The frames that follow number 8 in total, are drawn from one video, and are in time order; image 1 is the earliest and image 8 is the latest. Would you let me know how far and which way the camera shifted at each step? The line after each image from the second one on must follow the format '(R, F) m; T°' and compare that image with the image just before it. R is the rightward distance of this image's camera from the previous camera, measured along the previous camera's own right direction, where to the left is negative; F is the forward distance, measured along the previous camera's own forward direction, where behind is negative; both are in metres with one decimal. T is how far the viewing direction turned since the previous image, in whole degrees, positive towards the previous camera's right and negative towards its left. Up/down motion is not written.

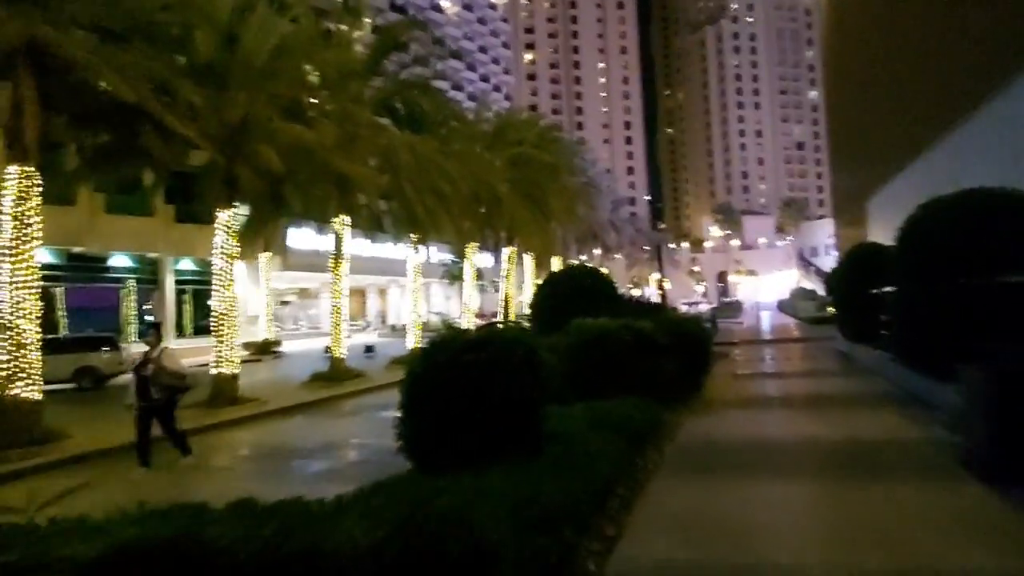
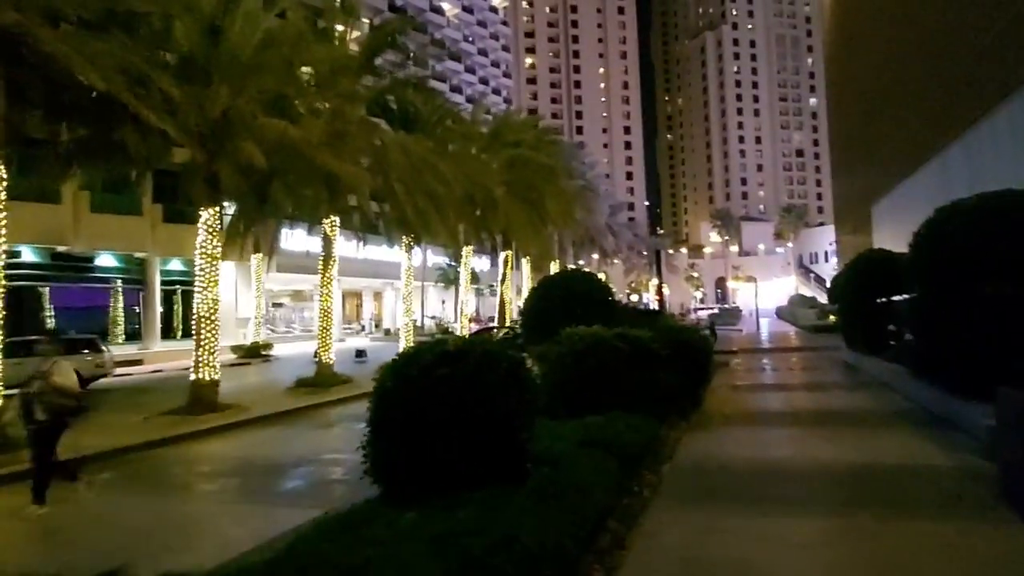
(+0.2, +0.8) m; 0°
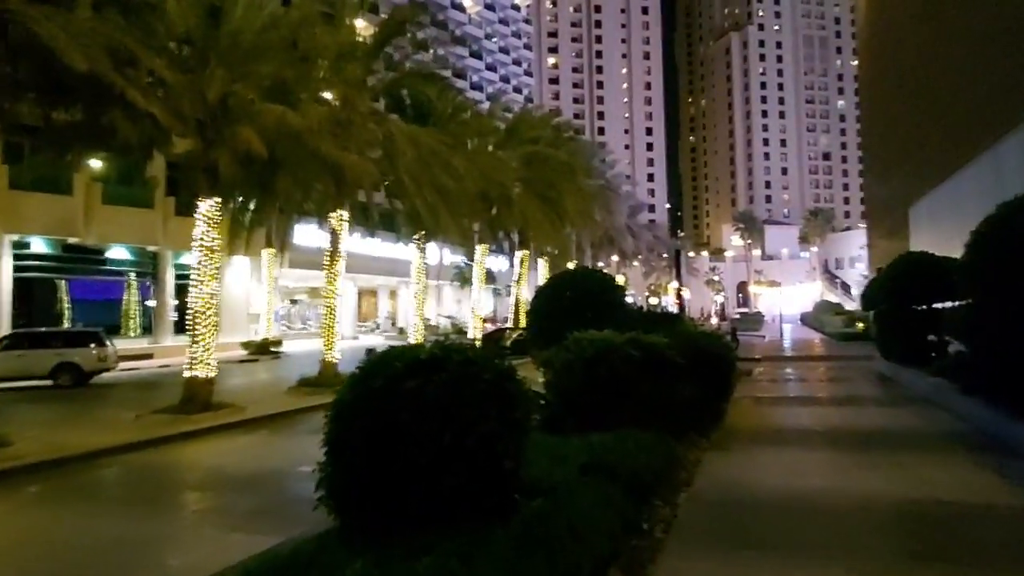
(+0.2, +1.0) m; -2°
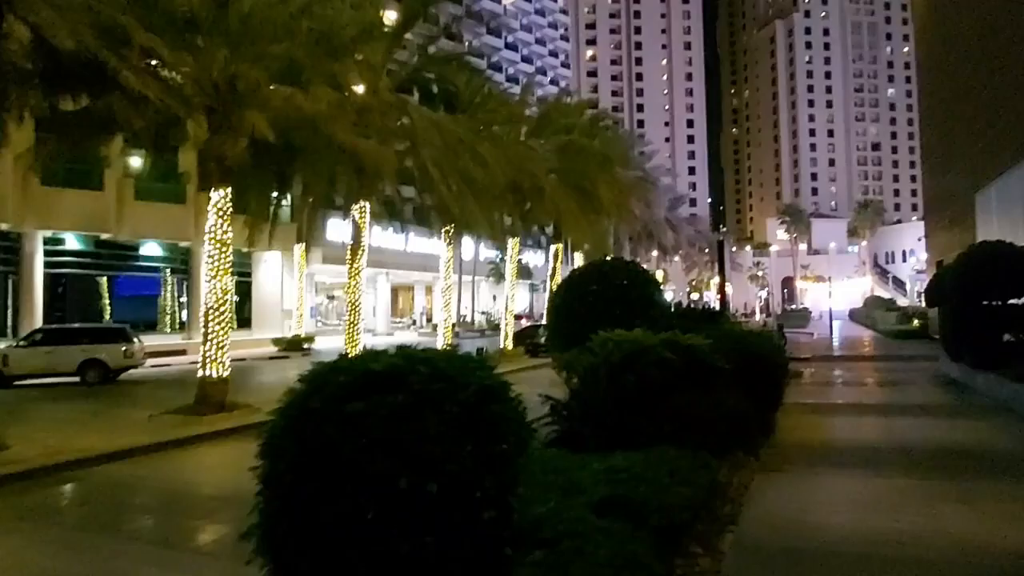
(+0.3, +1.3) m; -3°
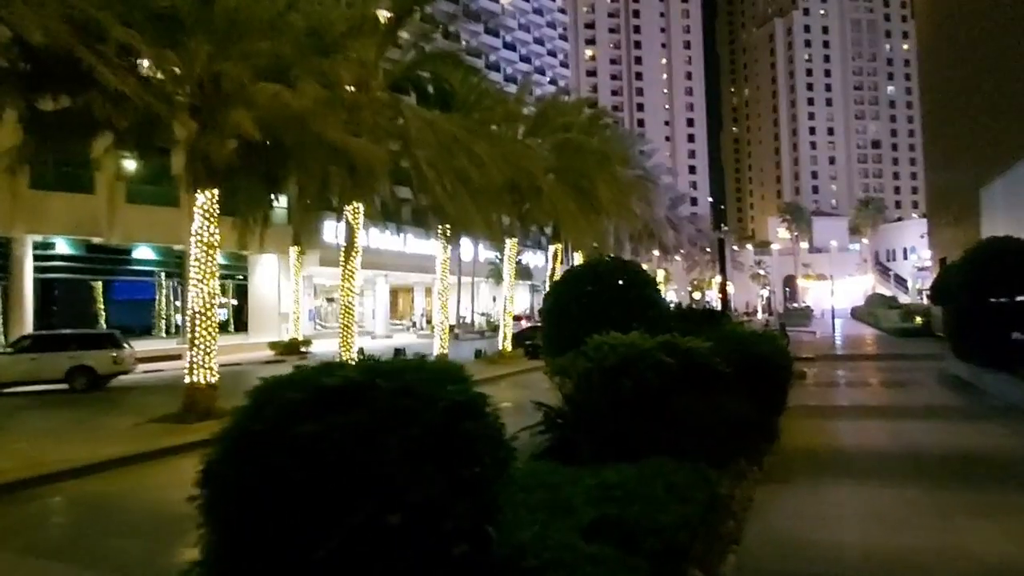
(+0.2, +0.5) m; 0°
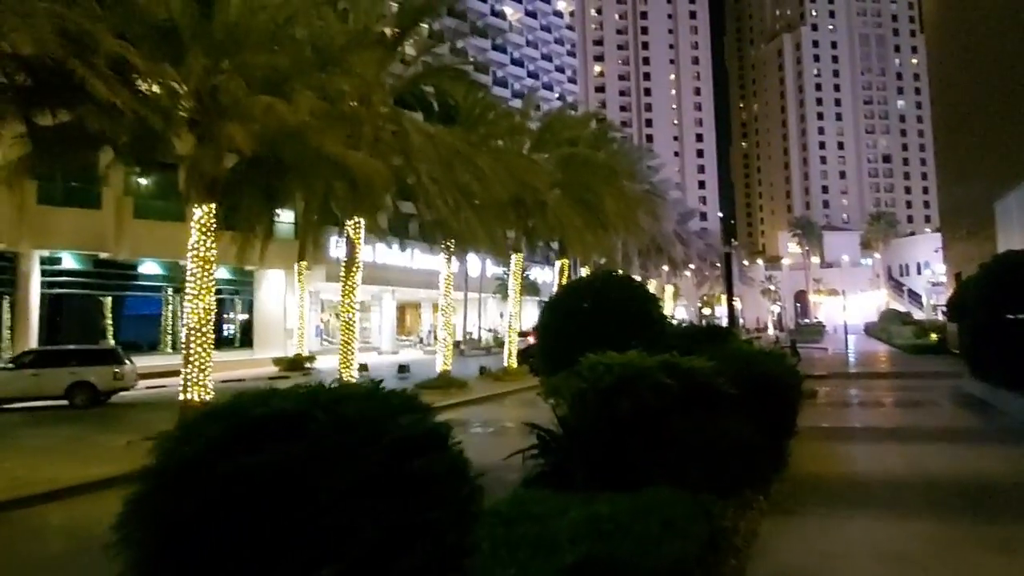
(+0.2, +0.4) m; -1°
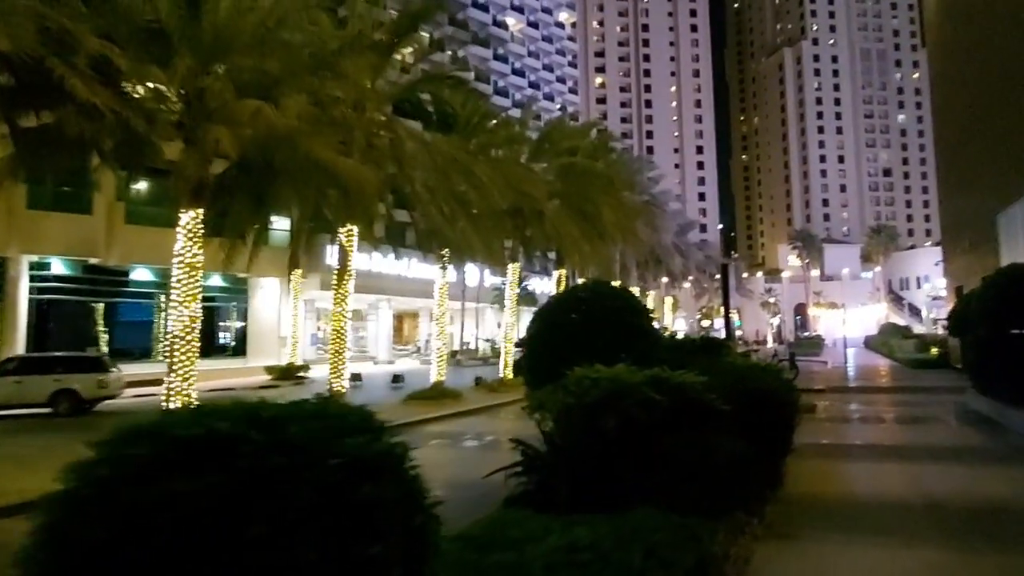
(+0.2, +0.4) m; 0°
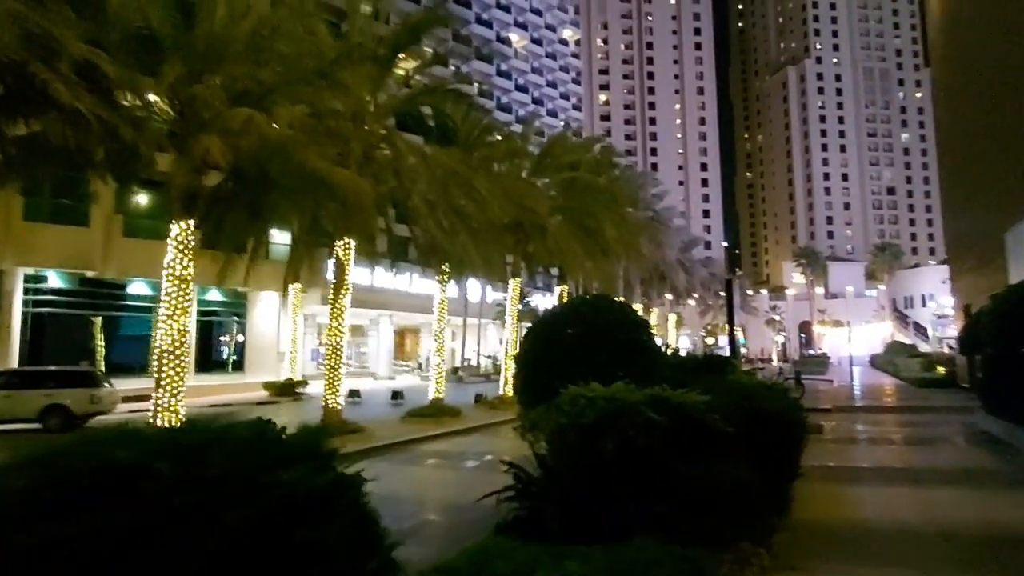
(+0.1, +0.4) m; 0°
